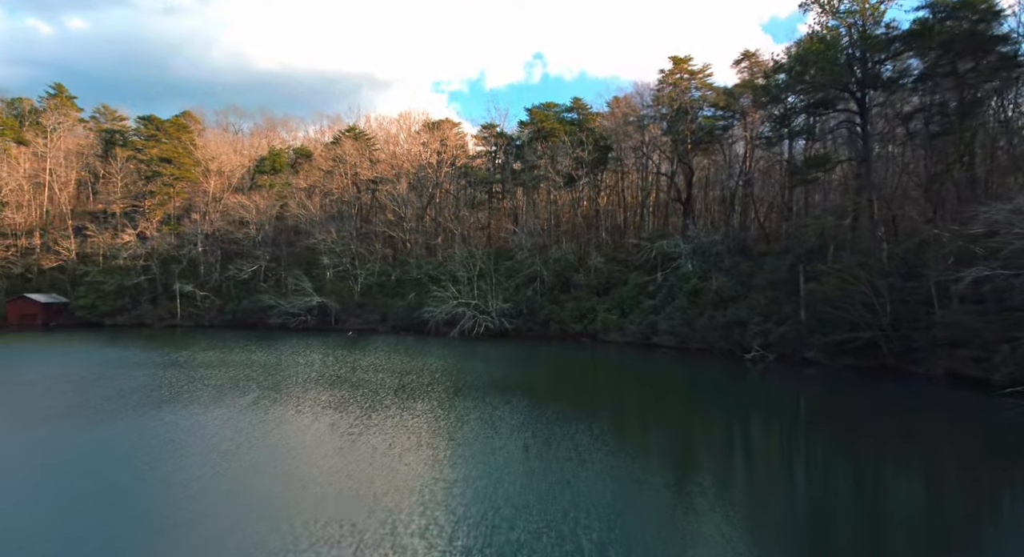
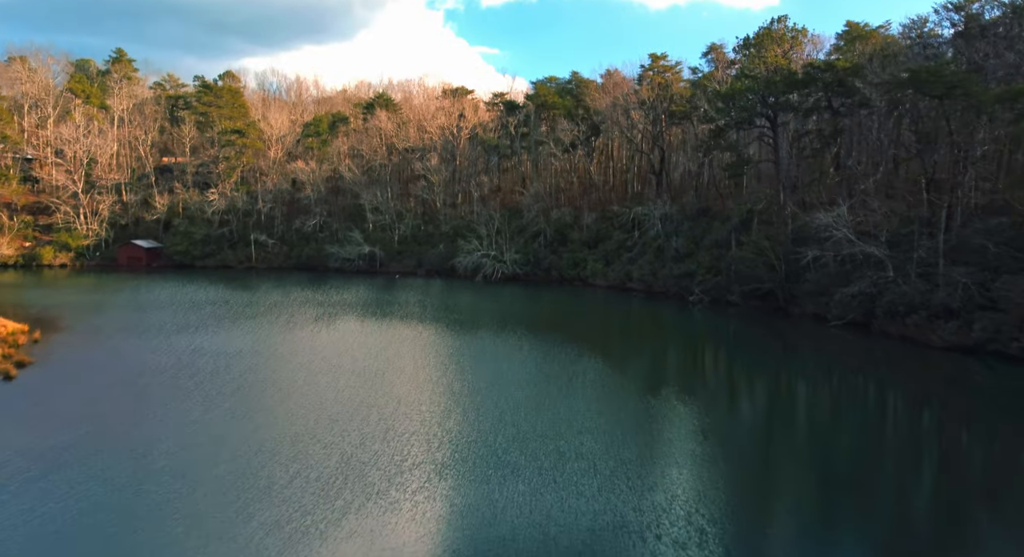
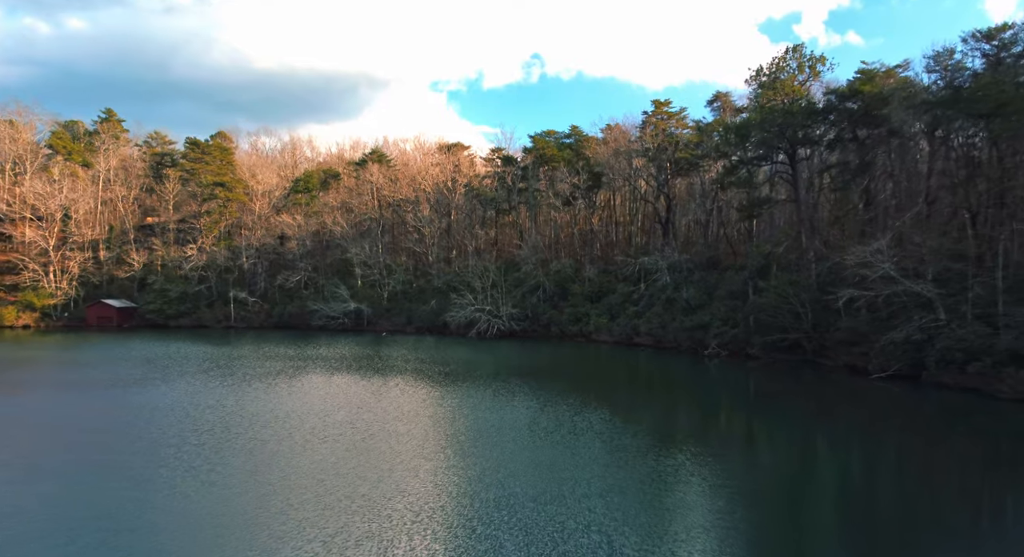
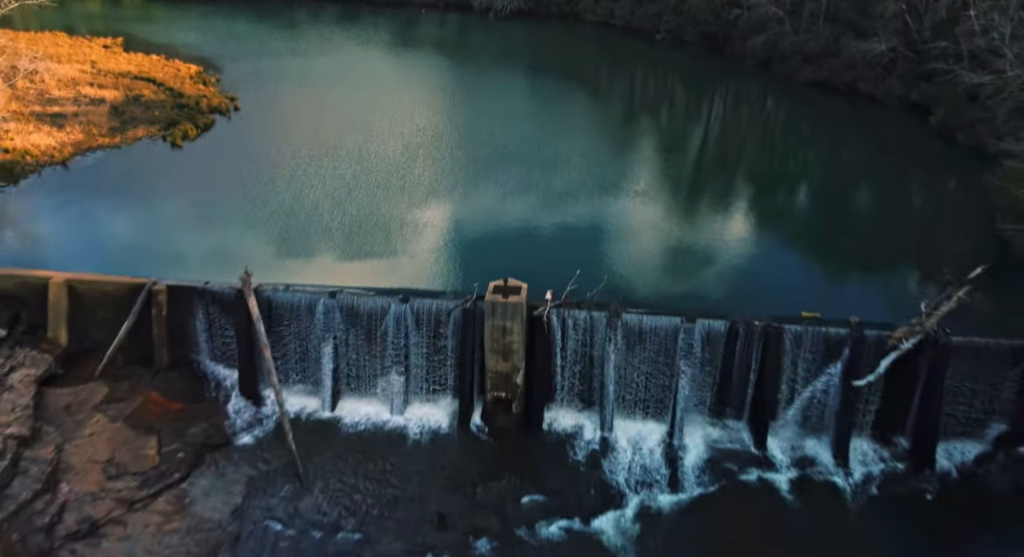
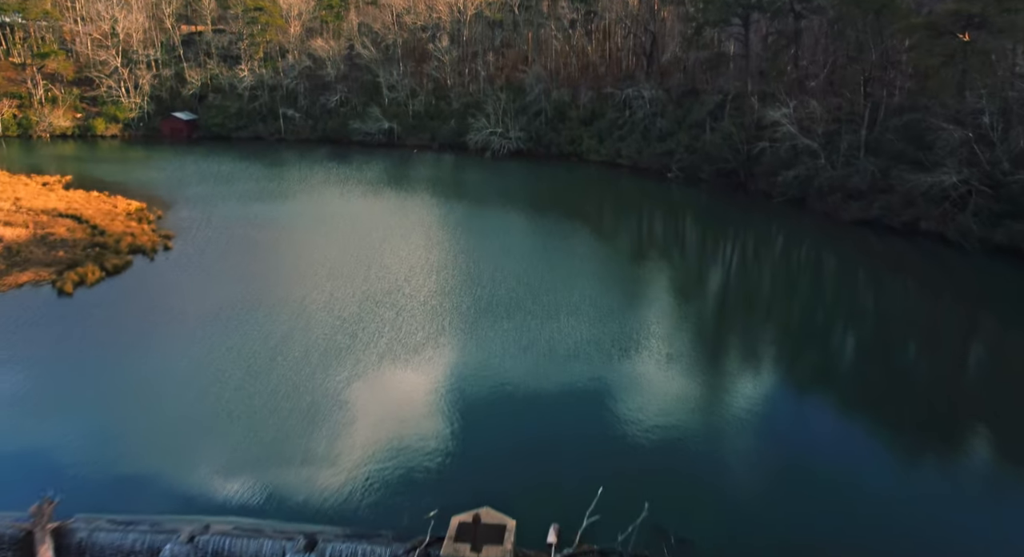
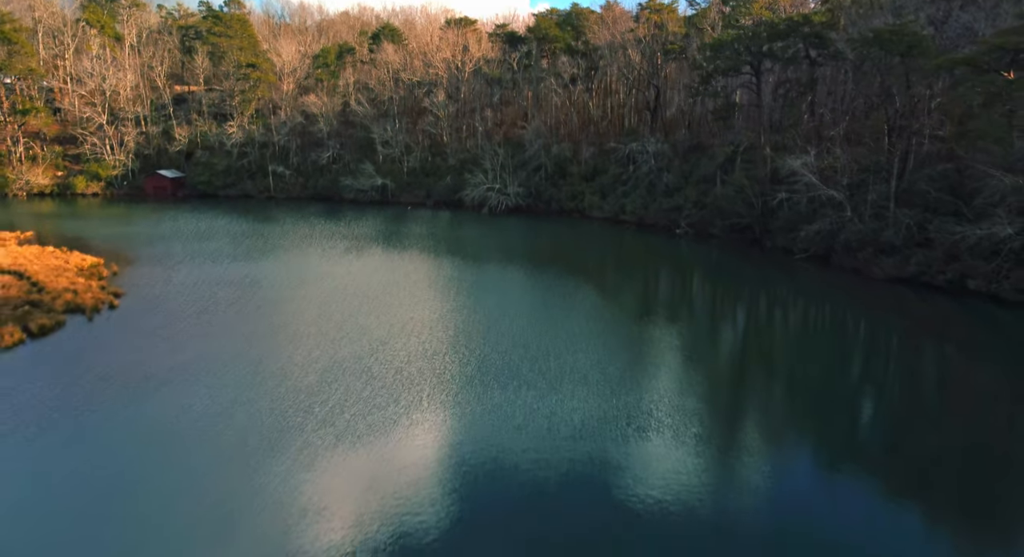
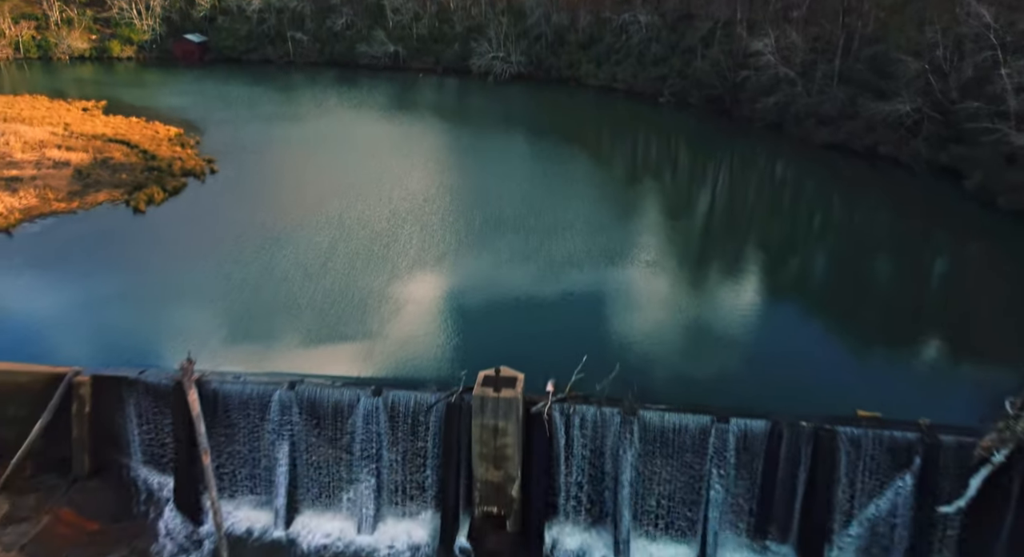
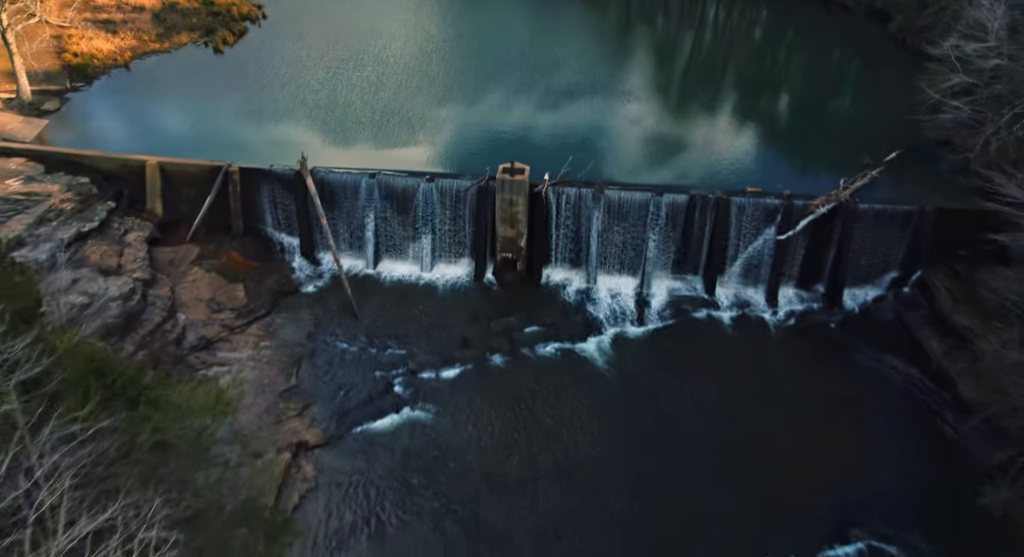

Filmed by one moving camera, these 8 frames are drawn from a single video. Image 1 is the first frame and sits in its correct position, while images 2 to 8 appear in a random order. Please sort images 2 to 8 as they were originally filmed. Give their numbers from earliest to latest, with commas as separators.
3, 2, 6, 5, 7, 4, 8
